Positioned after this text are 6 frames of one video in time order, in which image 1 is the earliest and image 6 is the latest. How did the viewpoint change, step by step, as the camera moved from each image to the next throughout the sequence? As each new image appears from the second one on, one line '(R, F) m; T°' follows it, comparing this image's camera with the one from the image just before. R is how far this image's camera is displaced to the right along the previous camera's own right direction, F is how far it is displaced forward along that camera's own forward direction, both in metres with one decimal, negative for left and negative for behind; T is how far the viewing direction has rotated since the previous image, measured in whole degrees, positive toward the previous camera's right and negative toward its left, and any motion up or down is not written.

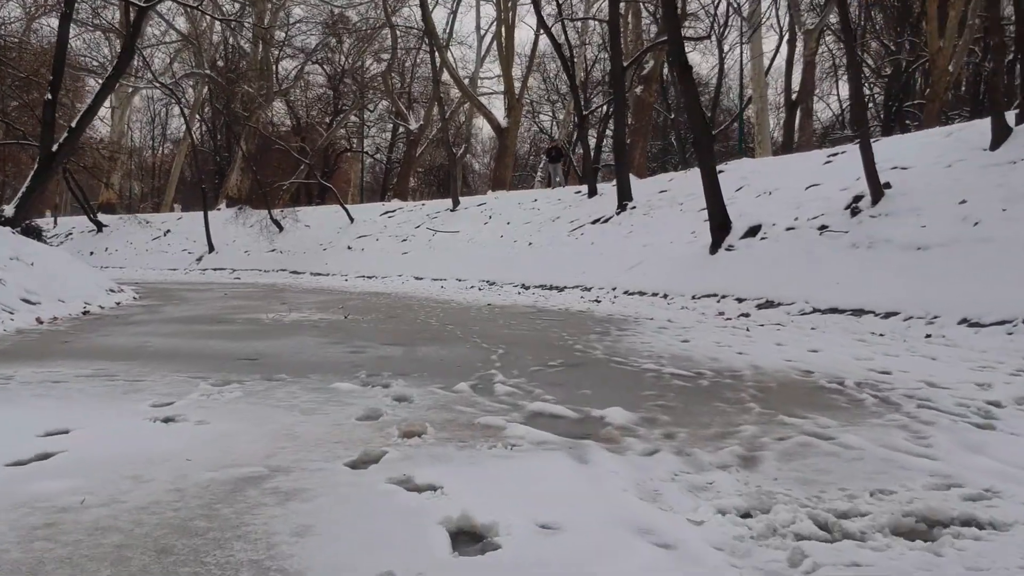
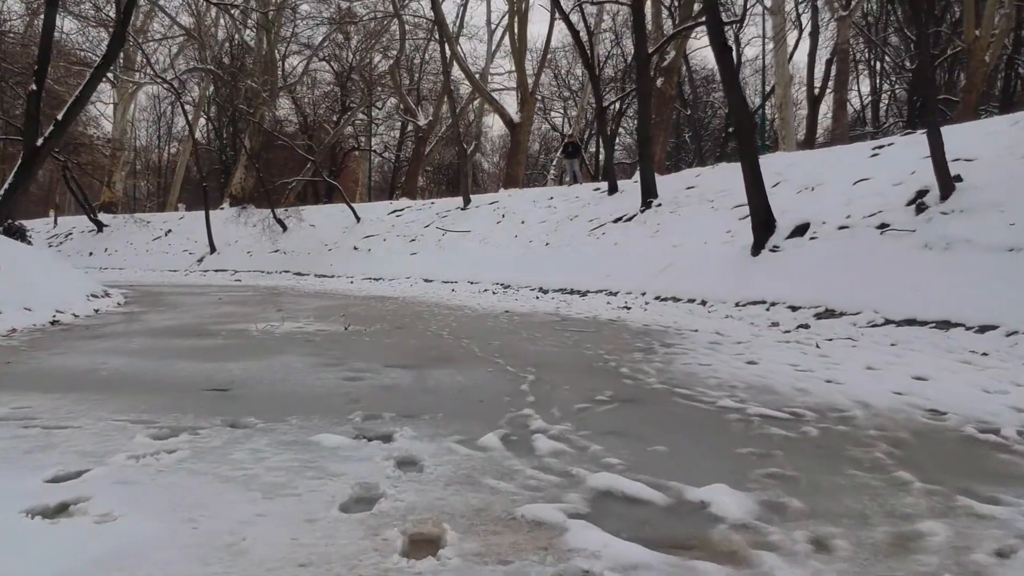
(-0.1, +1.1) m; -1°
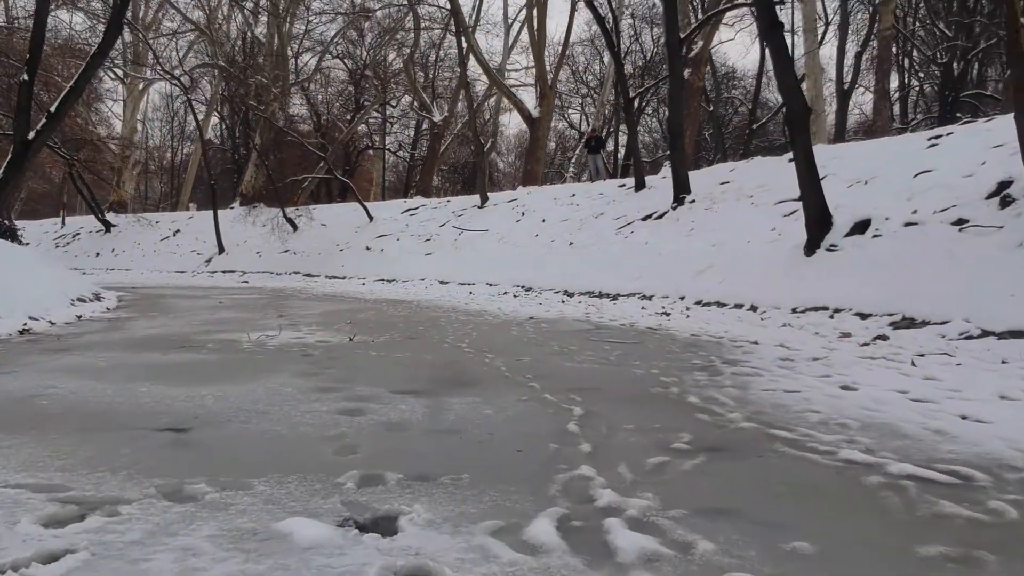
(-0.1, +1.0) m; -1°
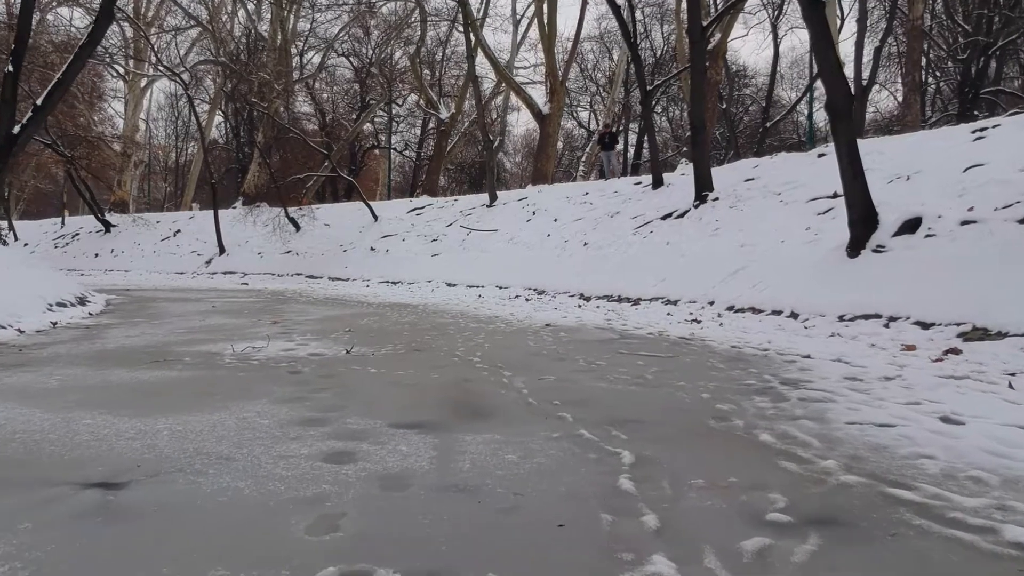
(-0.1, +0.8) m; 0°
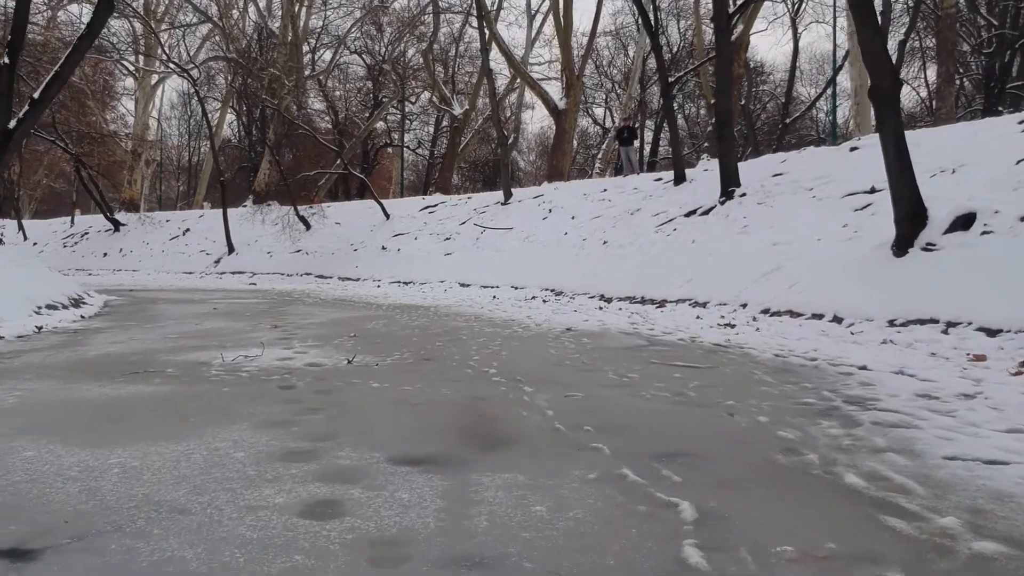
(0.0, +0.6) m; -1°
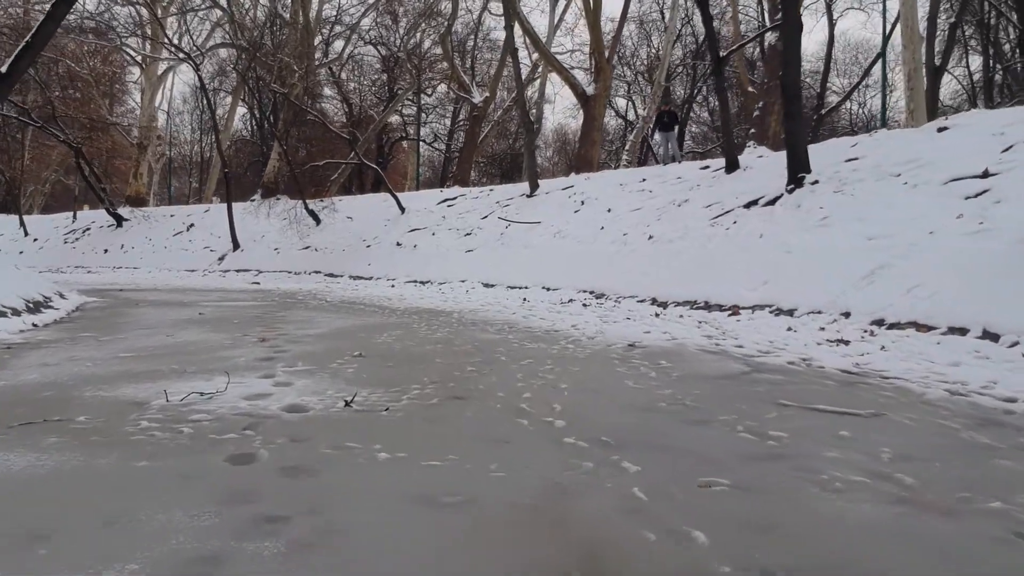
(-0.2, +1.7) m; -1°
